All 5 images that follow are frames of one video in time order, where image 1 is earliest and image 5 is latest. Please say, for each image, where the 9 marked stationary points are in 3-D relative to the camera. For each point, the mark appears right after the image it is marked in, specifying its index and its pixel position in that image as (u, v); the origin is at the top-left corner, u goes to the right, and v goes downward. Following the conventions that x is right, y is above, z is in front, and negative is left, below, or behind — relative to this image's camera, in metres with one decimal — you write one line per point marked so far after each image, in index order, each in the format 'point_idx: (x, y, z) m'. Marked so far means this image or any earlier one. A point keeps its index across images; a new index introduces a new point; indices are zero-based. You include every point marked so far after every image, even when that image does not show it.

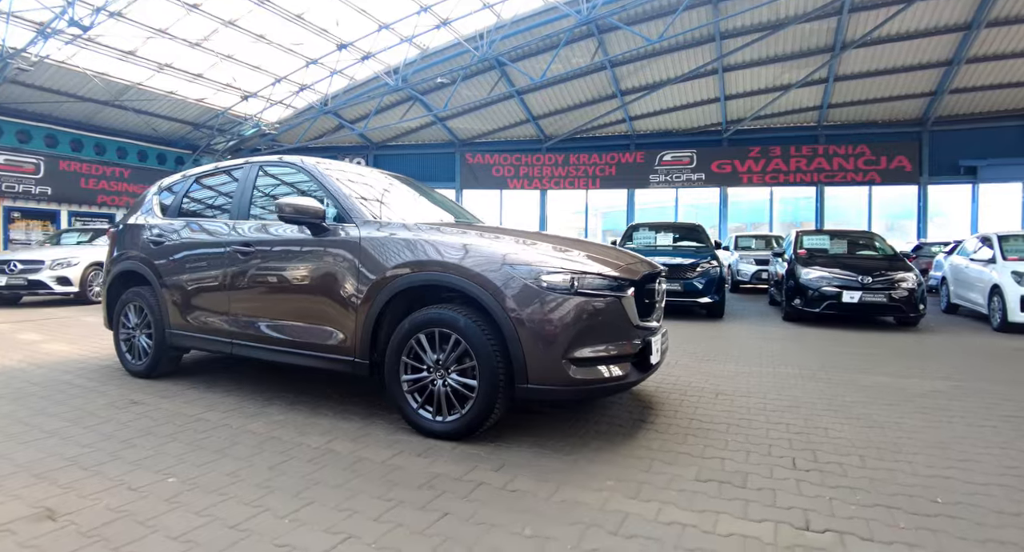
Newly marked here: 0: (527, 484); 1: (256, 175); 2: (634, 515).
0: (+0.1, -1.0, +2.6) m
1: (-2.5, +0.9, +4.5) m
2: (+0.6, -1.0, +2.4) m
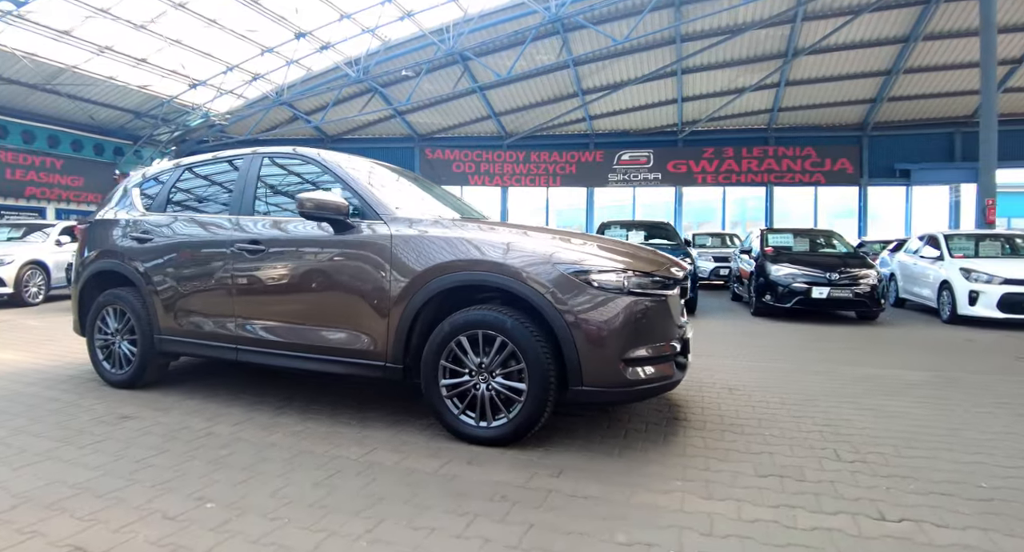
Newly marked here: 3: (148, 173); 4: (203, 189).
0: (+0.4, -1.0, +2.6) m
1: (-2.4, +0.9, +4.2) m
2: (+0.9, -1.0, +2.3) m
3: (-3.1, +0.9, +4.6) m
4: (-2.5, +0.7, +4.2) m
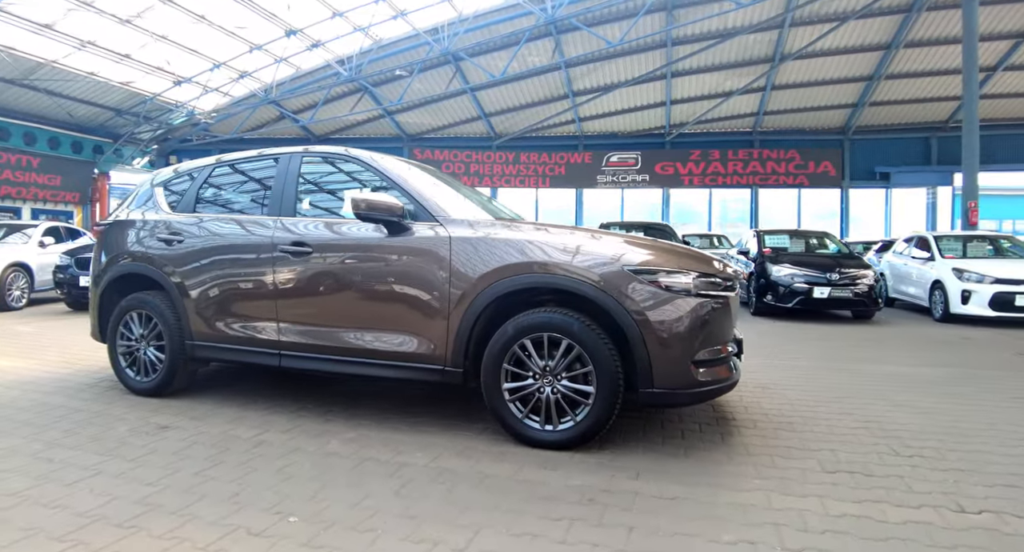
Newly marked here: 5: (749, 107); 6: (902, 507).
0: (+0.8, -1.0, +2.6) m
1: (-2.1, +0.8, +4.1) m
2: (+1.3, -1.0, +2.4) m
3: (-2.8, +0.9, +4.4) m
4: (-2.1, +0.7, +4.0) m
5: (+8.3, +6.0, +19.0) m
6: (+1.8, -1.0, +2.5) m
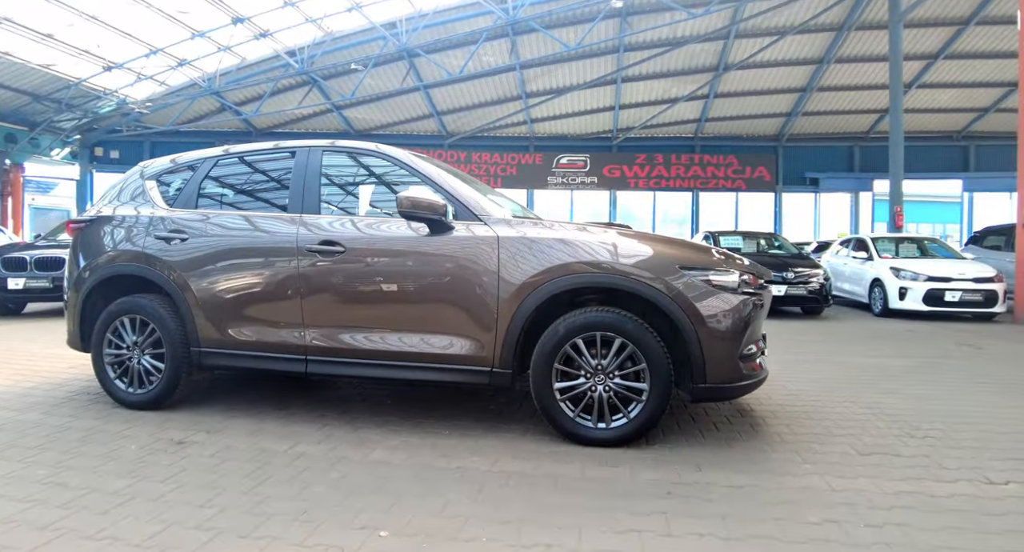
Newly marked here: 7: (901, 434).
0: (+1.2, -1.0, +2.7) m
1: (-1.9, +0.8, +3.8) m
2: (+1.7, -1.0, +2.5) m
3: (-2.6, +0.9, +4.1) m
4: (-1.9, +0.7, +3.8) m
5: (+6.6, +6.0, +19.8) m
6: (+2.2, -1.0, +2.7) m
7: (+2.5, -1.0, +3.4) m
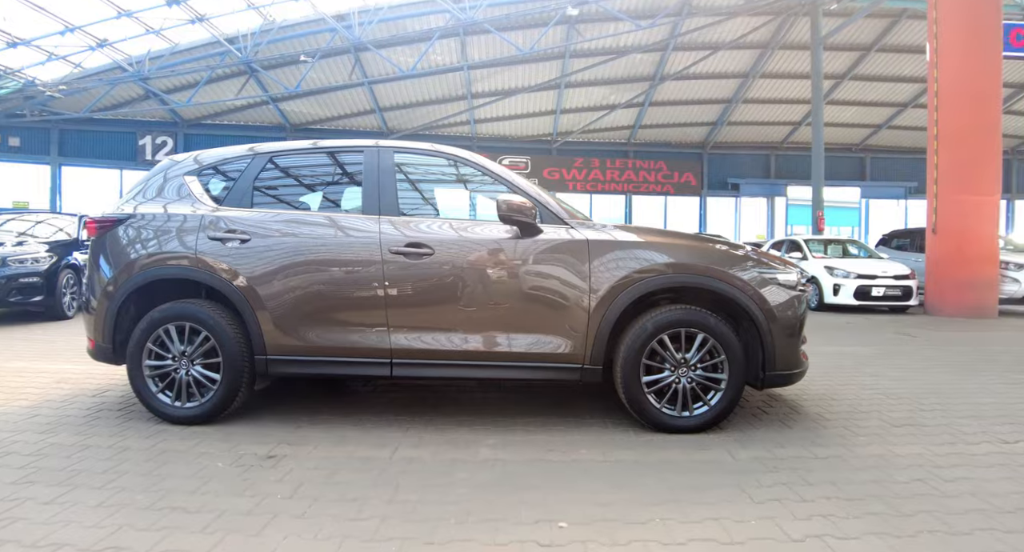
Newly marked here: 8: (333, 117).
0: (+1.8, -1.0, +3.0) m
1: (-1.4, +0.8, +3.7) m
2: (+2.3, -1.0, +3.0) m
3: (-2.2, +0.8, +3.9) m
4: (-1.5, +0.6, +3.6) m
5: (+4.5, +6.1, +20.8) m
6: (+2.8, -1.0, +3.2) m
7: (+2.9, -1.0, +3.9) m
8: (-6.4, +5.7, +19.3) m
